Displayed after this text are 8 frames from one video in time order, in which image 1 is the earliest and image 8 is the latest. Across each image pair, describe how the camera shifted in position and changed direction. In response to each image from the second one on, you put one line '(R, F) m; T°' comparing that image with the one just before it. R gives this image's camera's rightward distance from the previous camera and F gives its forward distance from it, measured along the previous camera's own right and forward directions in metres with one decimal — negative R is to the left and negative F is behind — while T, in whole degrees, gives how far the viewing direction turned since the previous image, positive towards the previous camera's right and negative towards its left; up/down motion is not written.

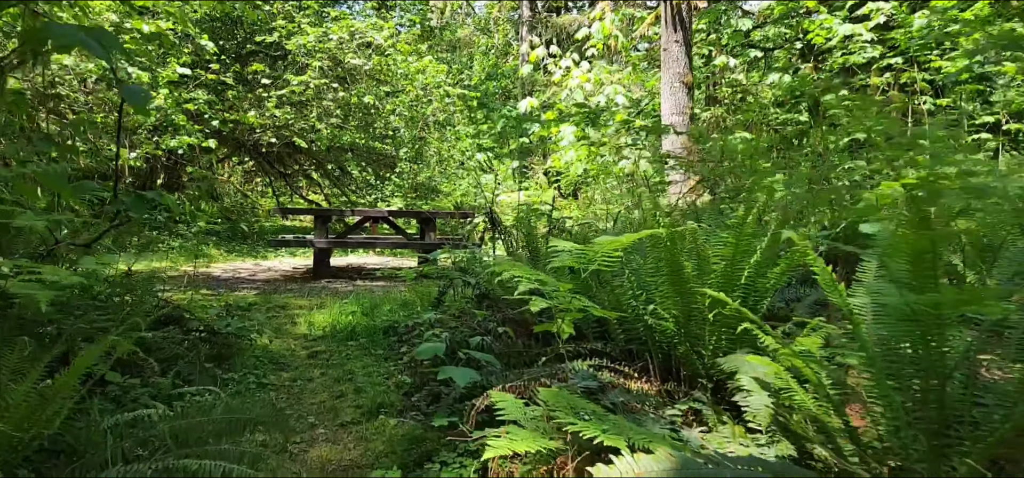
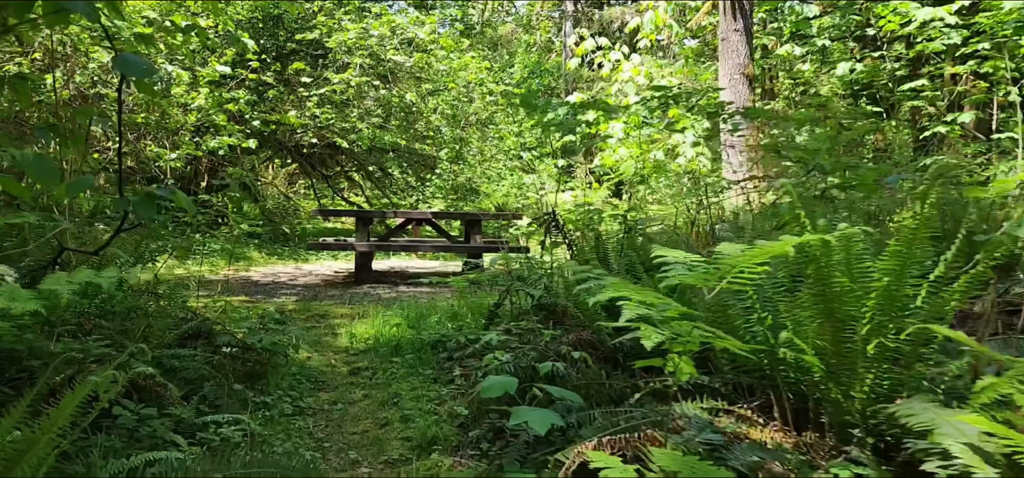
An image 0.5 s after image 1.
(-0.1, +0.4) m; -3°
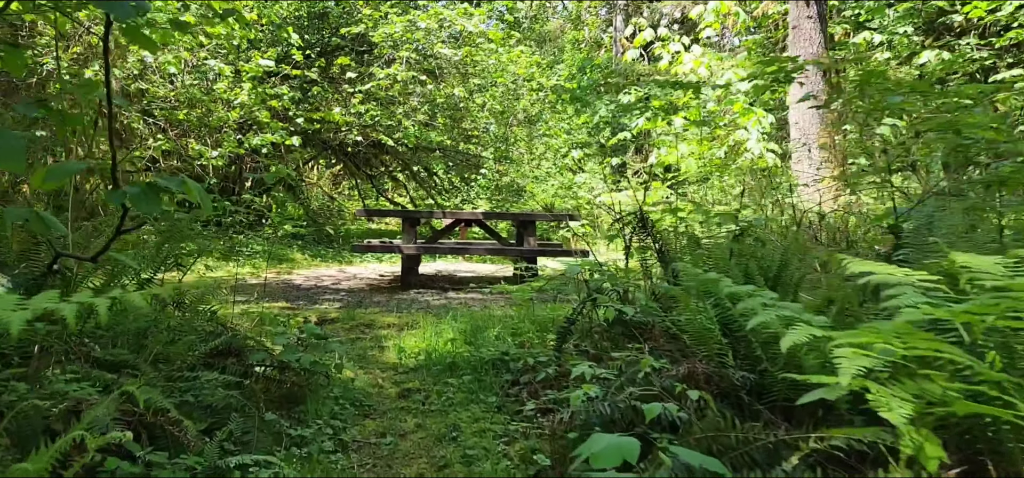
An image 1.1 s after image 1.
(-0.2, +0.5) m; -4°
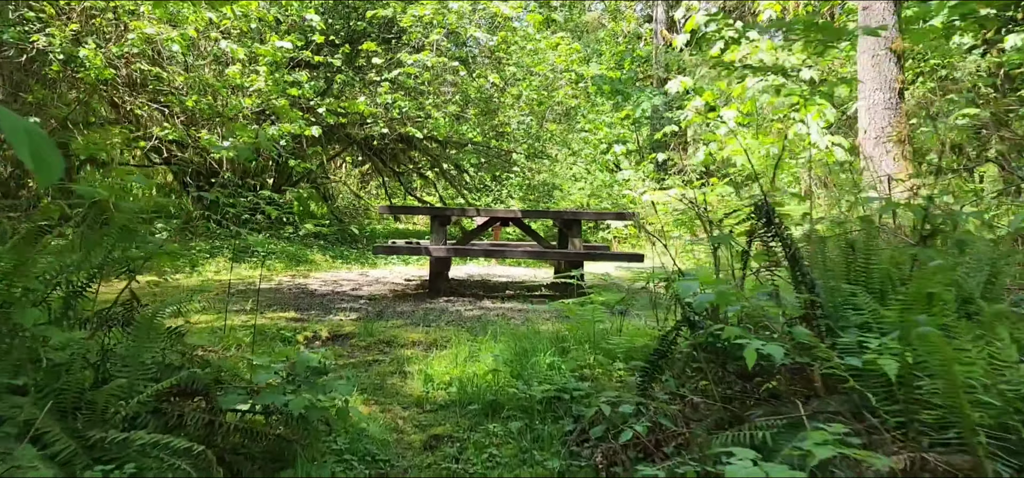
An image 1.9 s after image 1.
(-0.1, +0.7) m; -3°
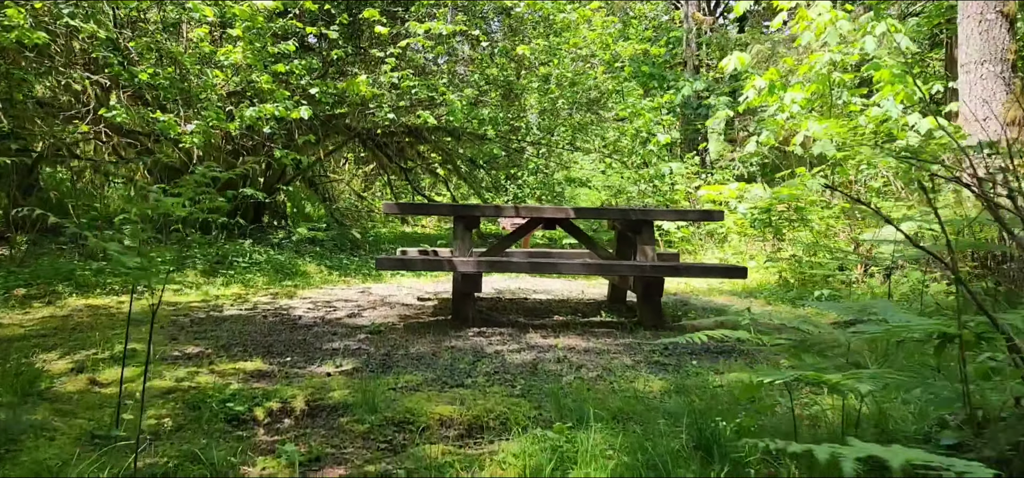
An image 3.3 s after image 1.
(-0.3, +1.3) m; 0°
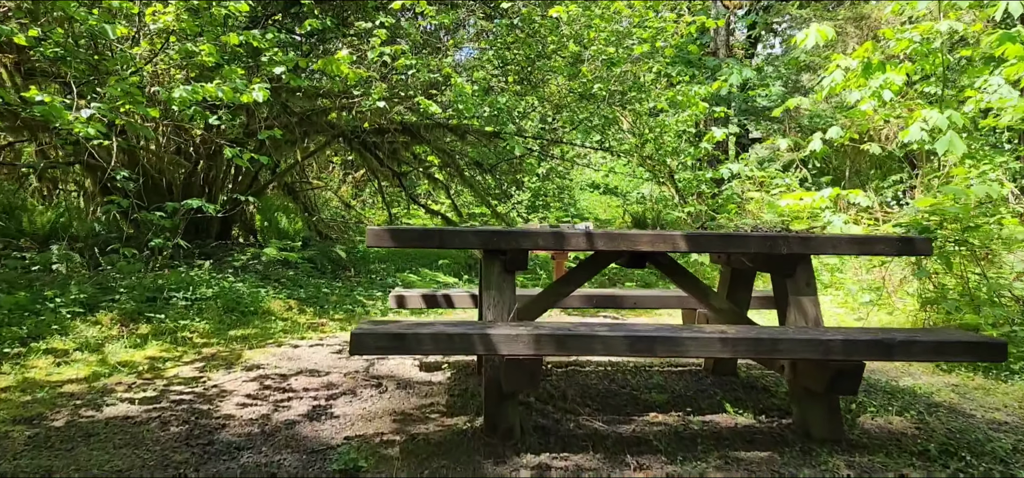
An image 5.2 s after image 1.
(-0.3, +1.6) m; +1°
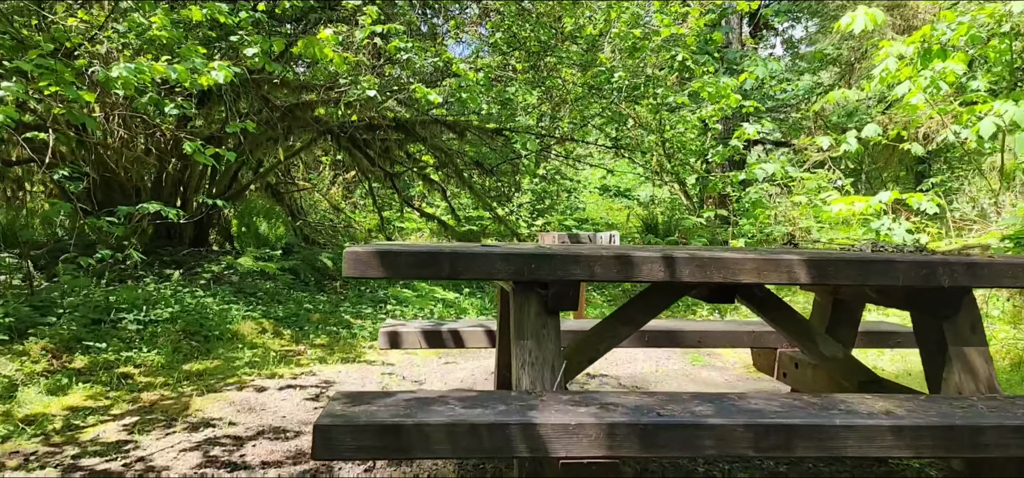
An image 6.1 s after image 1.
(-0.1, +0.7) m; +1°
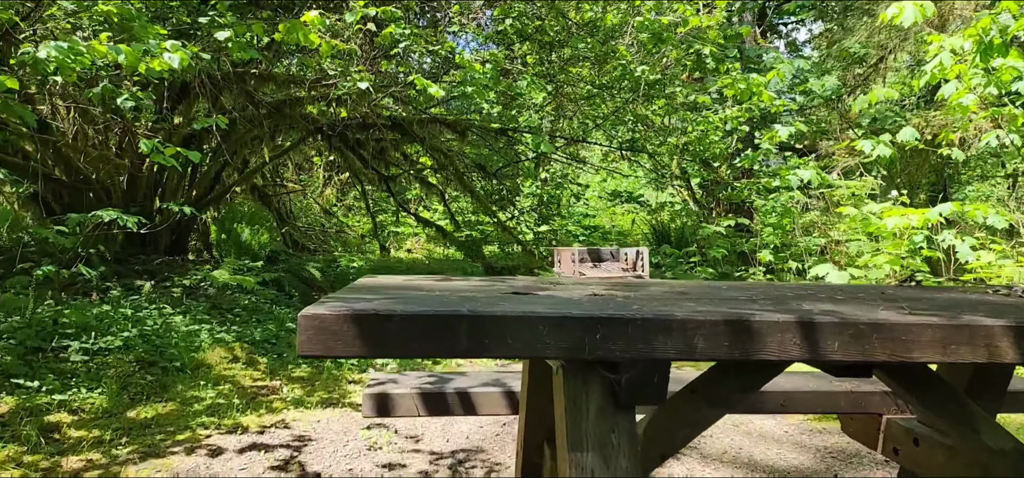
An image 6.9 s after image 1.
(-0.1, +0.6) m; 0°
